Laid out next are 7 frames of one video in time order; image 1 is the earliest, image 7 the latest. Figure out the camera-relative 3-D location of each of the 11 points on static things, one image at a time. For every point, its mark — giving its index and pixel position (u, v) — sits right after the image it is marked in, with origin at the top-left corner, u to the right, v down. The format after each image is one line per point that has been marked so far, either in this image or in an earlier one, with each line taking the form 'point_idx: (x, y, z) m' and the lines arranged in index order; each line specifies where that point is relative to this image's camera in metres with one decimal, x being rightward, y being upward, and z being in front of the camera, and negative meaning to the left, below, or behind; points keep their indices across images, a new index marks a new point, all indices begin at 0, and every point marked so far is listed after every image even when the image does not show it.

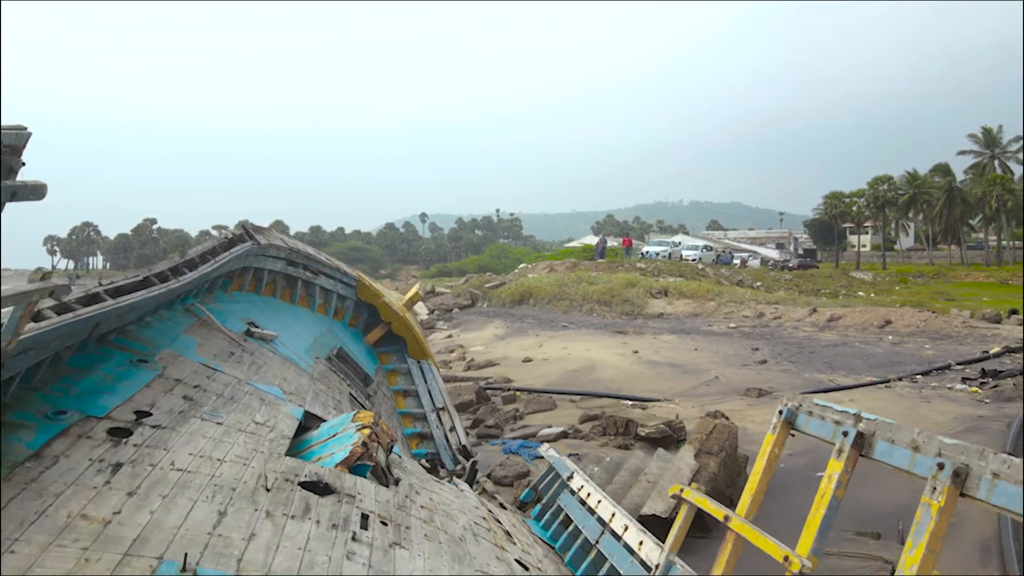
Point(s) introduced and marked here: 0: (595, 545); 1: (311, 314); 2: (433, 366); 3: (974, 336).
0: (+0.5, -1.6, +4.1) m
1: (-2.2, -0.3, +7.0) m
2: (-0.9, -0.9, +7.3) m
3: (+8.8, -0.9, +12.5) m
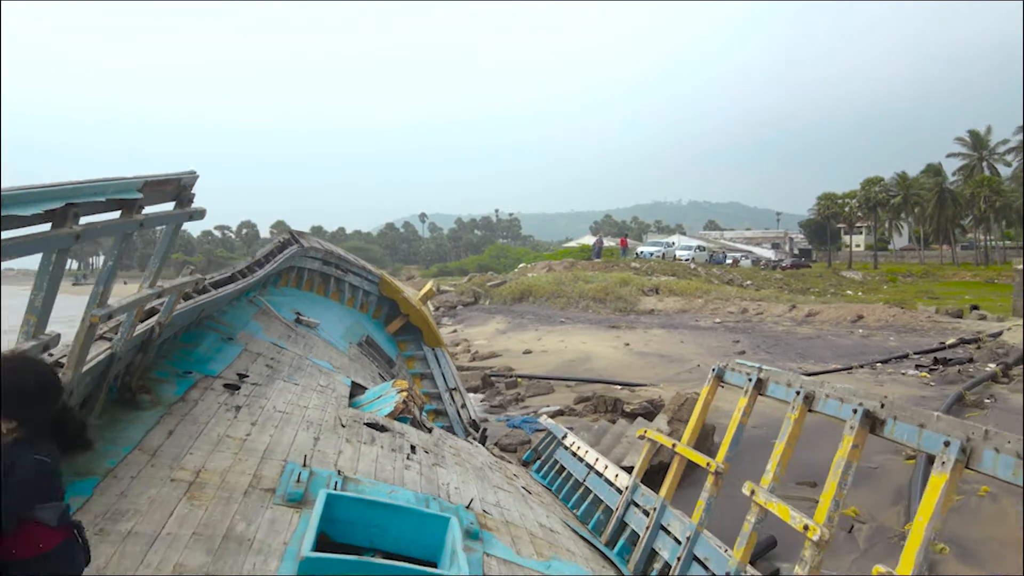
0: (+0.6, -1.5, +5.2) m
1: (-2.1, -0.3, +8.2) m
2: (-0.9, -0.9, +8.5) m
3: (+8.8, -0.8, +13.7) m
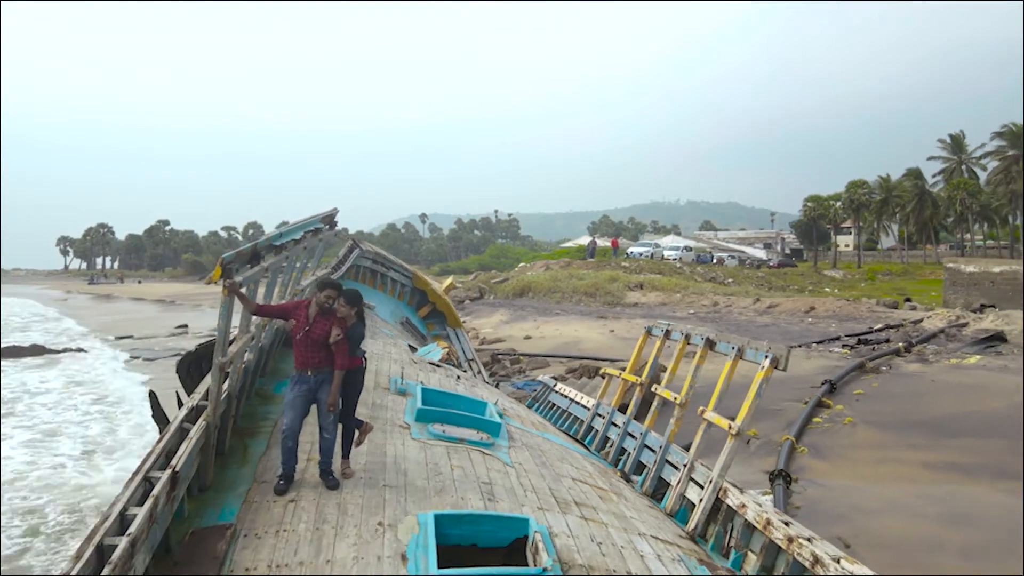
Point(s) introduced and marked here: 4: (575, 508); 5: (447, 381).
0: (+0.6, -1.4, +7.8) m
1: (-2.0, -0.1, +10.7) m
2: (-0.8, -0.8, +11.0) m
3: (+8.9, -0.7, +16.3) m
4: (+0.4, -1.4, +4.2) m
5: (-0.6, -0.9, +6.5) m
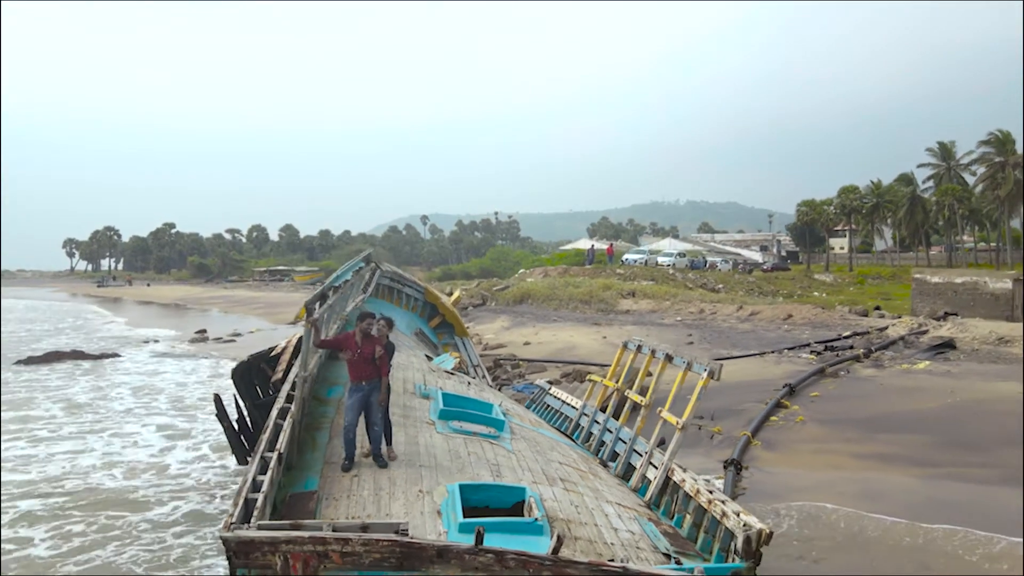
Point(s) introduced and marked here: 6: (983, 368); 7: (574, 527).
0: (+0.7, -1.7, +9.2) m
1: (-2.0, -0.4, +12.2) m
2: (-0.8, -1.0, +12.4) m
3: (+8.9, -1.0, +17.7) m
4: (+0.4, -1.6, +5.6) m
5: (-0.6, -1.2, +7.9) m
6: (+8.7, -1.5, +12.2) m
7: (+0.5, -1.7, +4.8) m
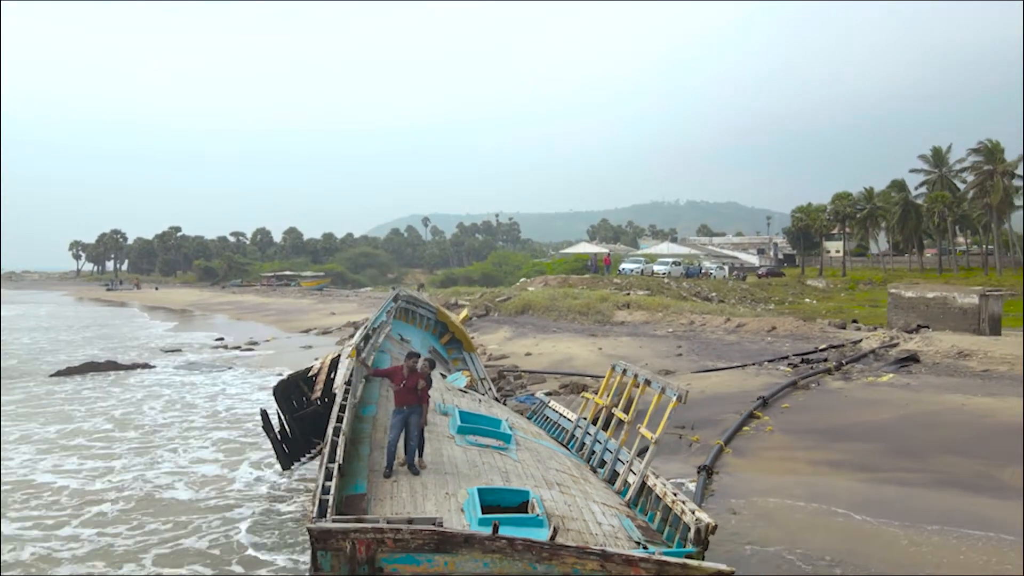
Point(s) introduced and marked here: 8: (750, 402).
0: (+0.7, -2.1, +10.6) m
1: (-2.0, -0.8, +13.5) m
2: (-0.7, -1.5, +13.8) m
3: (+8.9, -1.4, +19.1) m
4: (+0.5, -2.1, +7.0) m
5: (-0.5, -1.6, +9.3) m
6: (+8.8, -2.0, +13.6) m
7: (+0.5, -2.2, +6.2) m
8: (+4.7, -2.2, +12.9) m
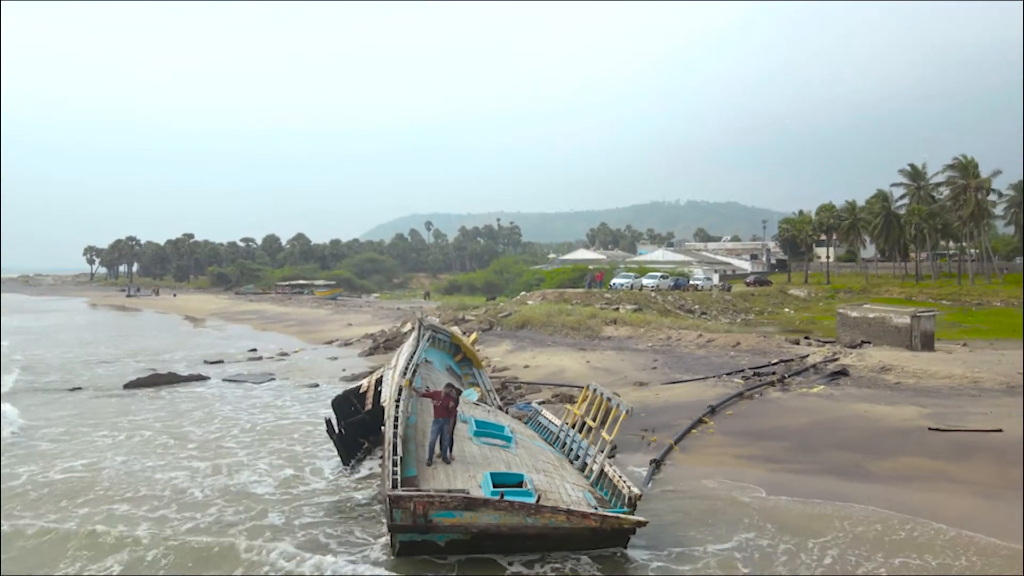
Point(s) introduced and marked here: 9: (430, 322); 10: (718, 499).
0: (+0.7, -2.9, +13.9) m
1: (-1.9, -1.6, +16.8) m
2: (-0.7, -2.2, +17.1) m
3: (+9.0, -2.1, +22.3) m
4: (+0.5, -2.9, +10.3) m
5: (-0.5, -2.4, +12.6) m
6: (+8.8, -2.7, +16.9) m
7: (+0.5, -2.9, +9.5) m
8: (+4.7, -3.0, +16.2) m
9: (-2.2, -0.8, +16.7) m
10: (+3.6, -3.7, +11.5) m
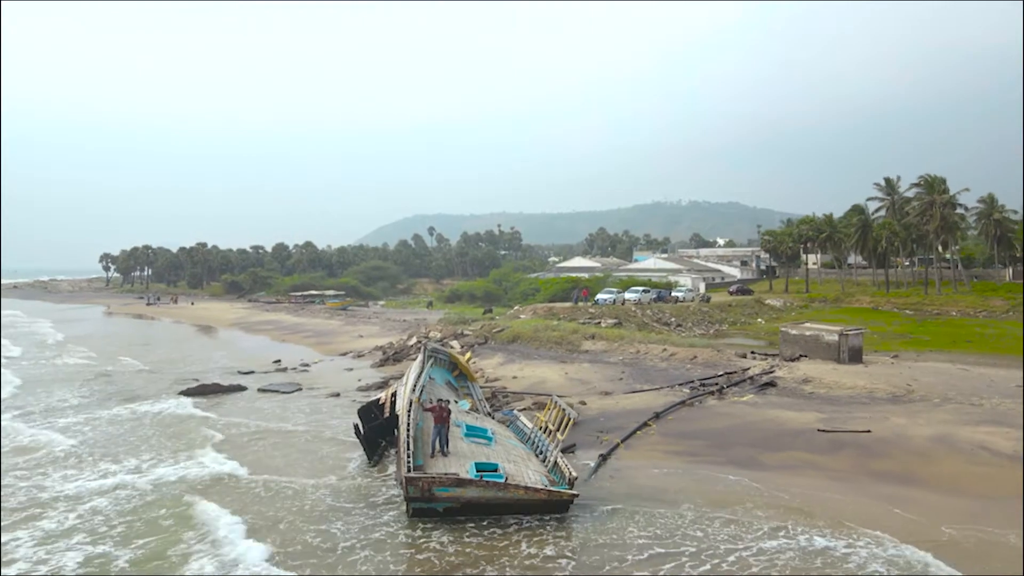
0: (+0.3, -3.8, +18.0) m
1: (-2.4, -2.6, +21.0) m
2: (-1.1, -3.2, +21.2) m
3: (+8.6, -3.1, +26.4) m
4: (0.0, -3.8, +14.4) m
5: (-1.0, -3.3, +16.7) m
6: (+8.4, -3.6, +21.0) m
7: (+0.1, -3.9, +13.6) m
8: (+4.2, -3.9, +20.3) m
9: (-2.7, -1.8, +20.9) m
10: (+3.1, -4.6, +15.6) m
